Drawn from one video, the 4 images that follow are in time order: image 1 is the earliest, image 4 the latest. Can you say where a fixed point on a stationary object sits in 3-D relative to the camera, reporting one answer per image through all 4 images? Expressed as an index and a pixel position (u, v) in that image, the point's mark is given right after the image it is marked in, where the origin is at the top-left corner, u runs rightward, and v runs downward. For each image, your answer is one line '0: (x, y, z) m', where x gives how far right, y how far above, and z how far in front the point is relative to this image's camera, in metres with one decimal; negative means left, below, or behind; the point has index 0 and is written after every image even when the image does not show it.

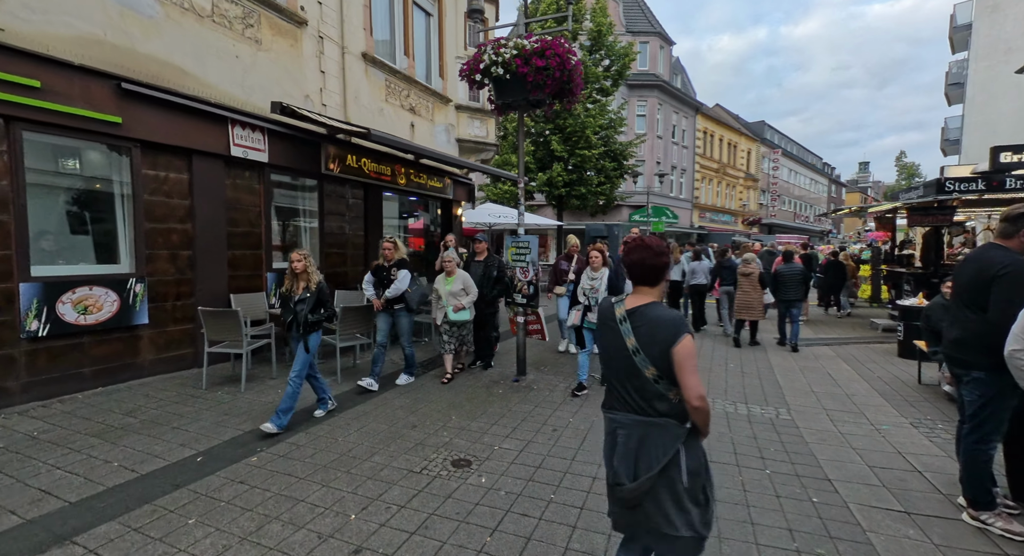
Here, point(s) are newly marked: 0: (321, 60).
0: (-3.1, +3.6, +8.2) m
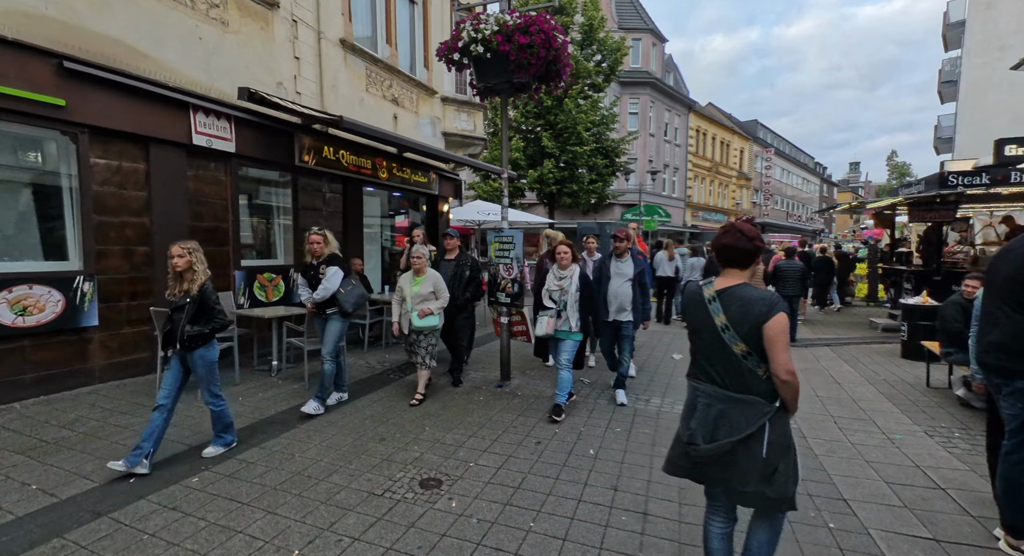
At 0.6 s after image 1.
0: (-3.3, +3.6, +7.7) m
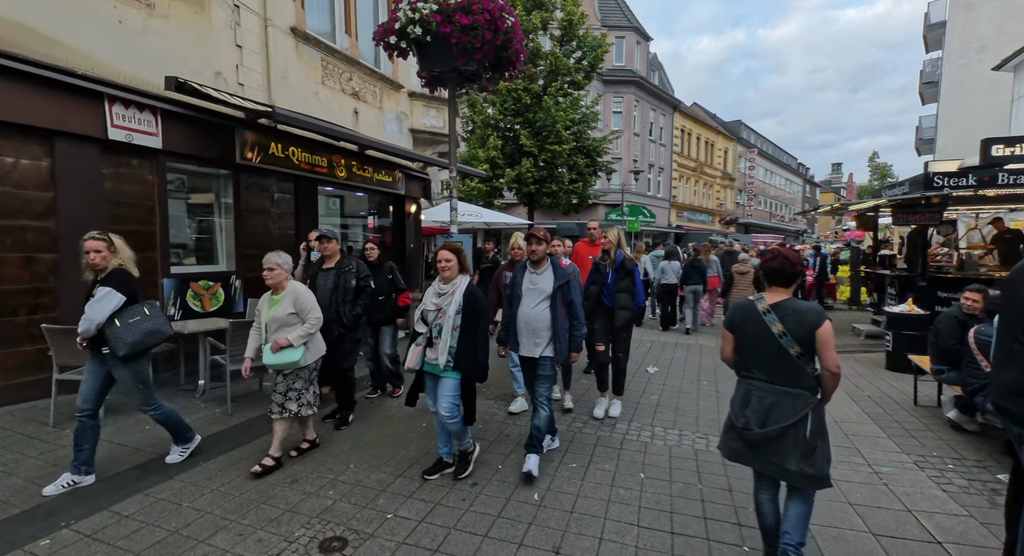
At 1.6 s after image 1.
0: (-3.9, +3.5, +7.1) m
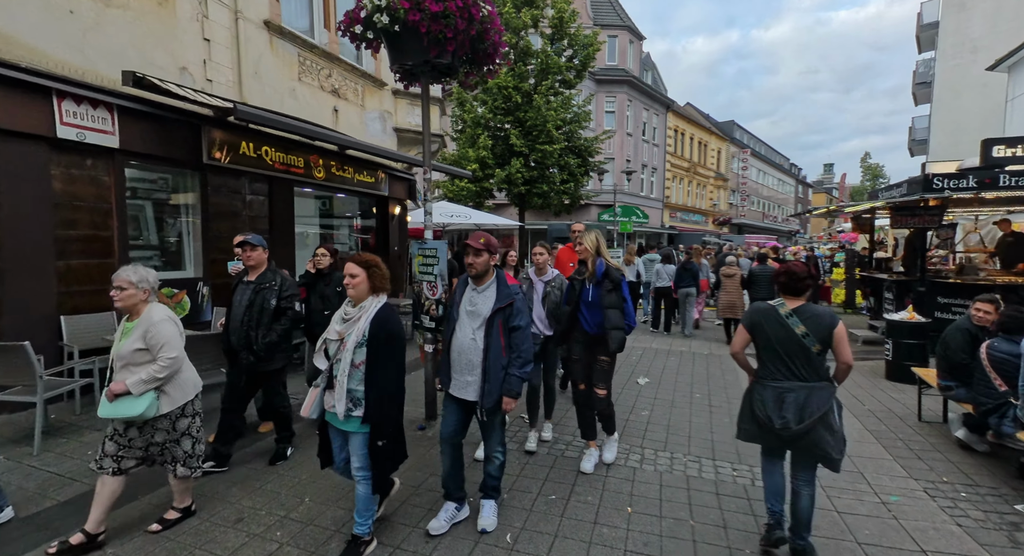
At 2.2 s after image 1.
0: (-4.1, +3.4, +6.7) m
